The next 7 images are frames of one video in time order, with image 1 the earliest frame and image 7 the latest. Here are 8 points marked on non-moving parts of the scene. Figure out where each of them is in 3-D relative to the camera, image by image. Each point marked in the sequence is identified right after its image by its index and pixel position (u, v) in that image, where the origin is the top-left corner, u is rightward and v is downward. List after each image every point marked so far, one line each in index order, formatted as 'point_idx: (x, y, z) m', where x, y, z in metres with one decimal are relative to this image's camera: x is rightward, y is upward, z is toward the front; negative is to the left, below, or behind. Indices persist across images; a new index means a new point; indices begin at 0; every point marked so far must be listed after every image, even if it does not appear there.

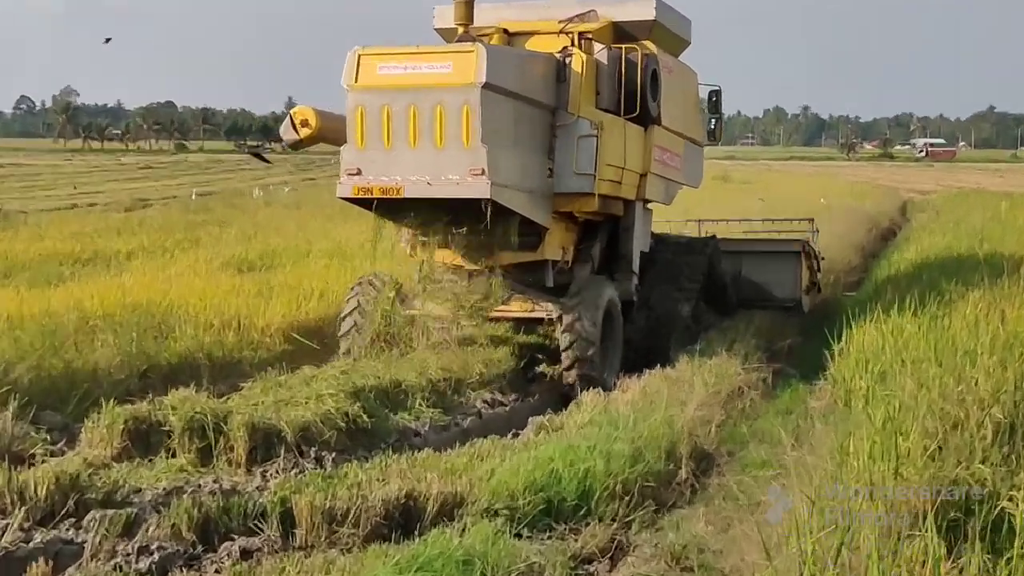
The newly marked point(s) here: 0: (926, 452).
0: (+1.6, -0.6, +7.3) m
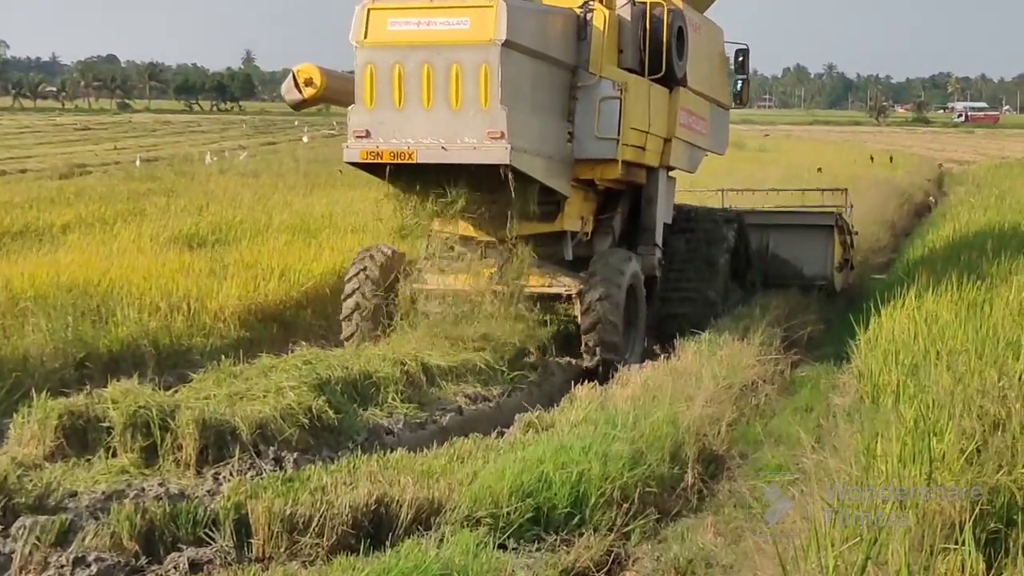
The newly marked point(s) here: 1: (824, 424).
0: (+1.5, -0.6, +6.2) m
1: (+1.3, -0.6, +7.7) m
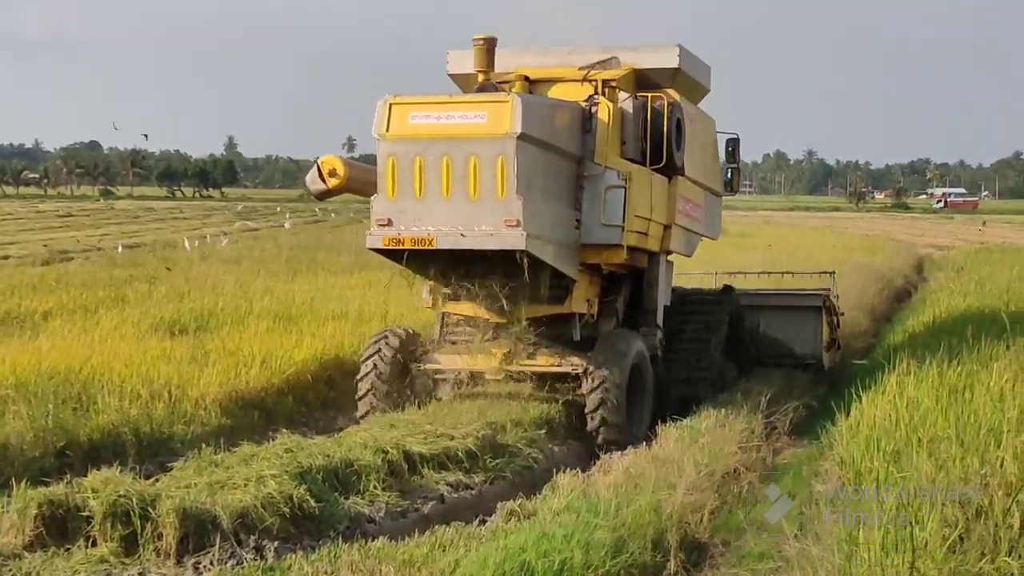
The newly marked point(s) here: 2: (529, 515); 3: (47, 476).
0: (+1.4, -0.9, +6.2) m
1: (+1.2, -0.9, +7.7) m
2: (+0.1, -0.9, +7.8) m
3: (-1.9, -0.8, +7.6) m
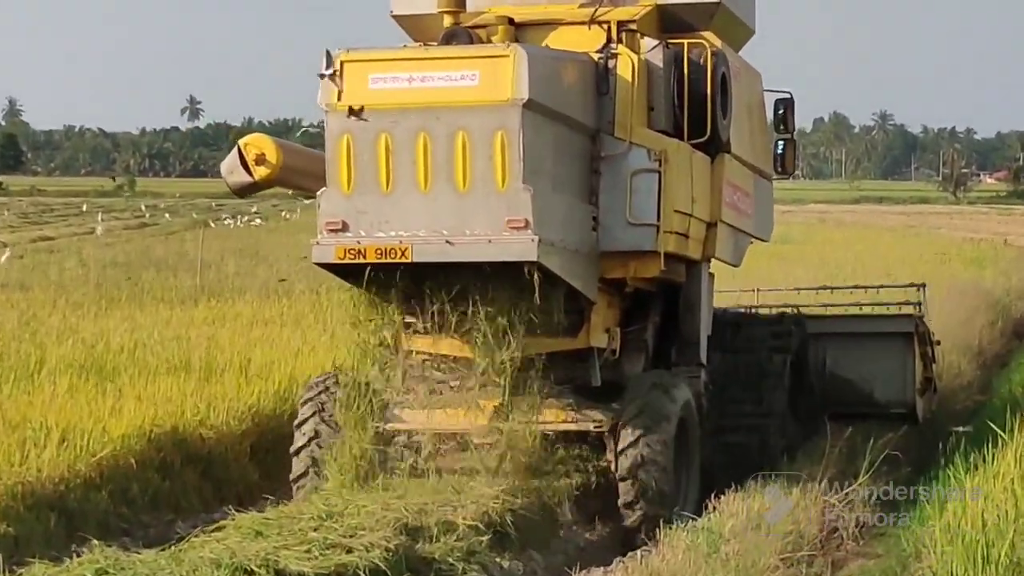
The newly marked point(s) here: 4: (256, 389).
0: (+1.2, -1.0, +3.5) m
1: (+1.0, -1.0, +5.0) m
2: (-0.1, -1.0, +5.0) m
3: (-2.1, -0.9, +4.9) m
4: (-1.2, -0.4, +8.2) m
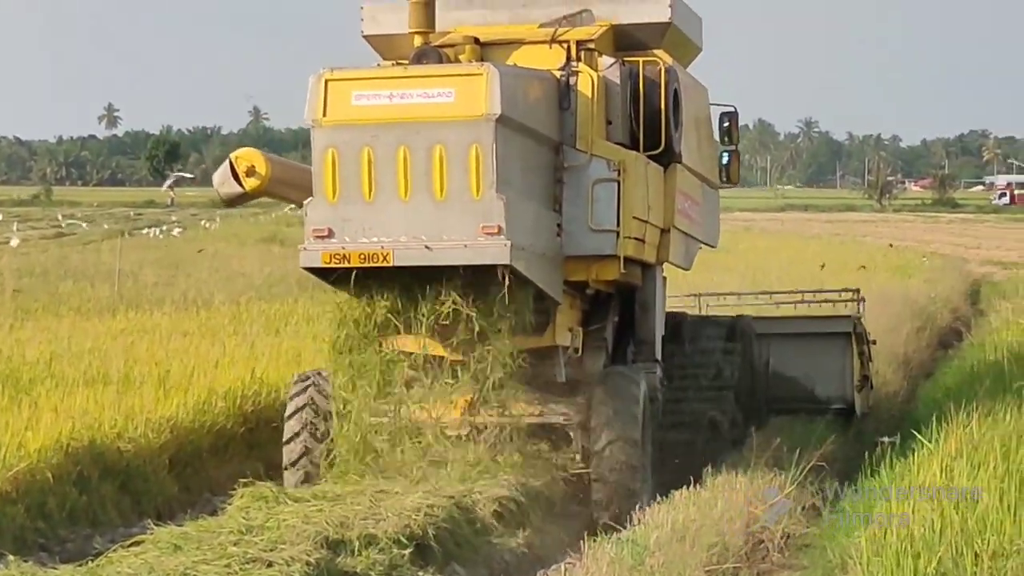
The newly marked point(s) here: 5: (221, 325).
0: (+1.0, -1.0, +3.4) m
1: (+0.8, -1.0, +4.9) m
2: (-0.3, -1.1, +5.0) m
3: (-2.3, -0.9, +4.8) m
4: (-1.5, -0.5, +8.1) m
5: (-1.7, -0.2, +10.9) m
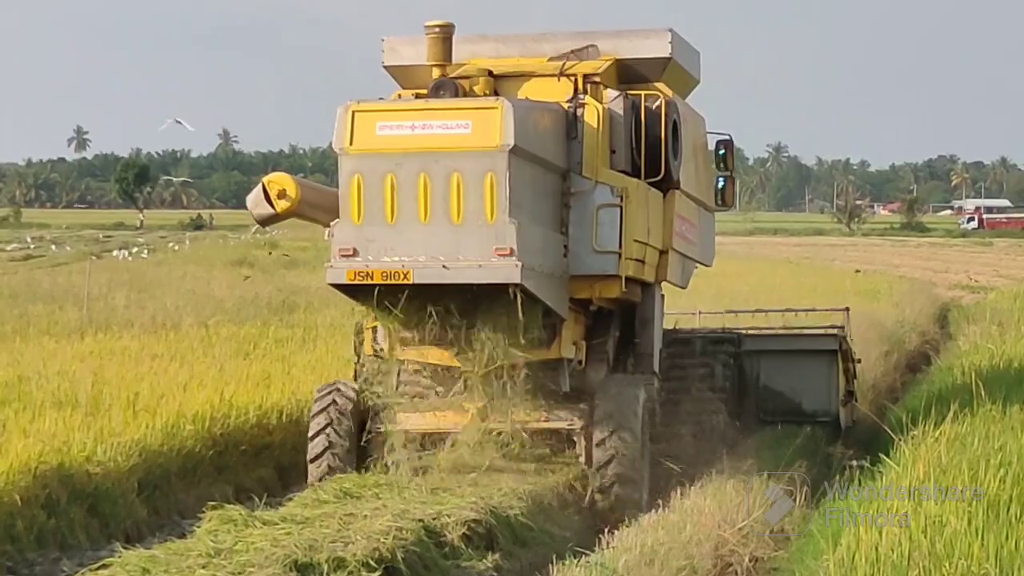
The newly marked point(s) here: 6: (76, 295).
0: (+1.0, -1.0, +3.4) m
1: (+0.7, -1.1, +4.9) m
2: (-0.4, -1.1, +5.0) m
3: (-2.4, -1.0, +4.8) m
4: (-1.6, -0.6, +8.1) m
5: (-1.8, -0.3, +10.9) m
6: (-3.8, -0.1, +16.5) m
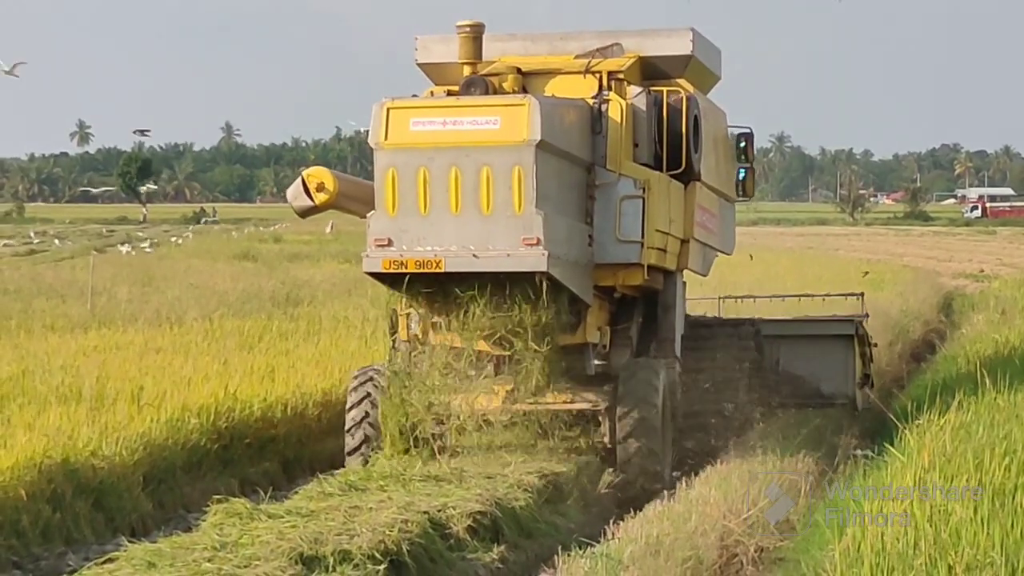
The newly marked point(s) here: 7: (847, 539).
0: (+1.0, -1.0, +3.4) m
1: (+0.7, -1.1, +4.9) m
2: (-0.4, -1.1, +5.0) m
3: (-2.4, -1.0, +4.8) m
4: (-1.6, -0.6, +8.1) m
5: (-1.8, -0.3, +10.9) m
6: (-3.7, 0.0, +16.5) m
7: (+1.0, -0.7, +5.5) m
